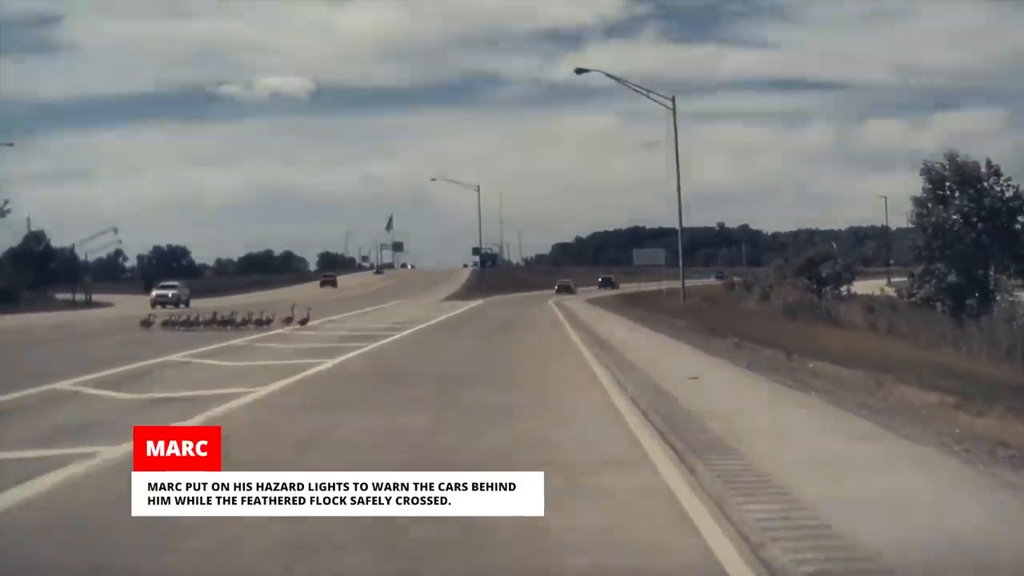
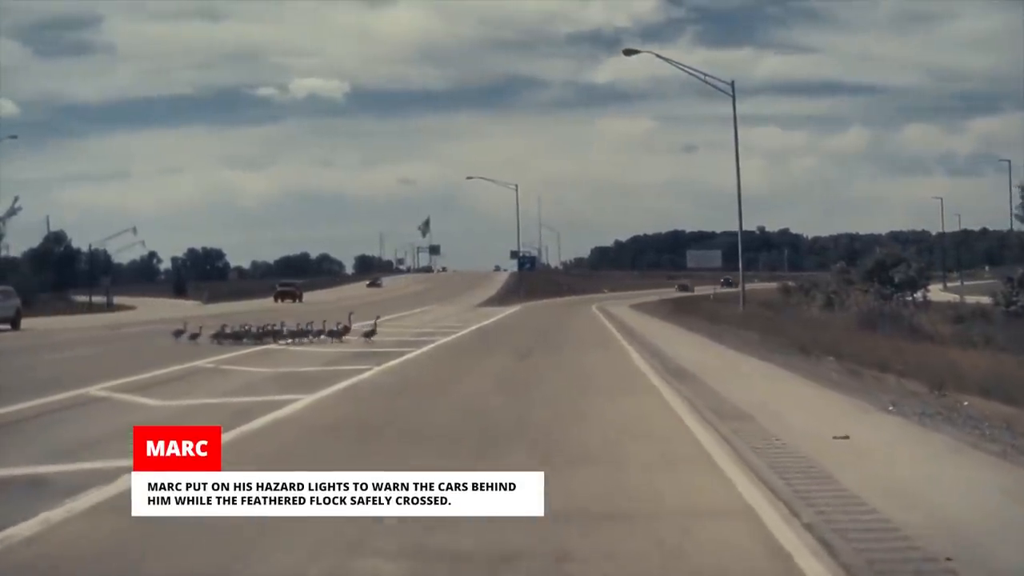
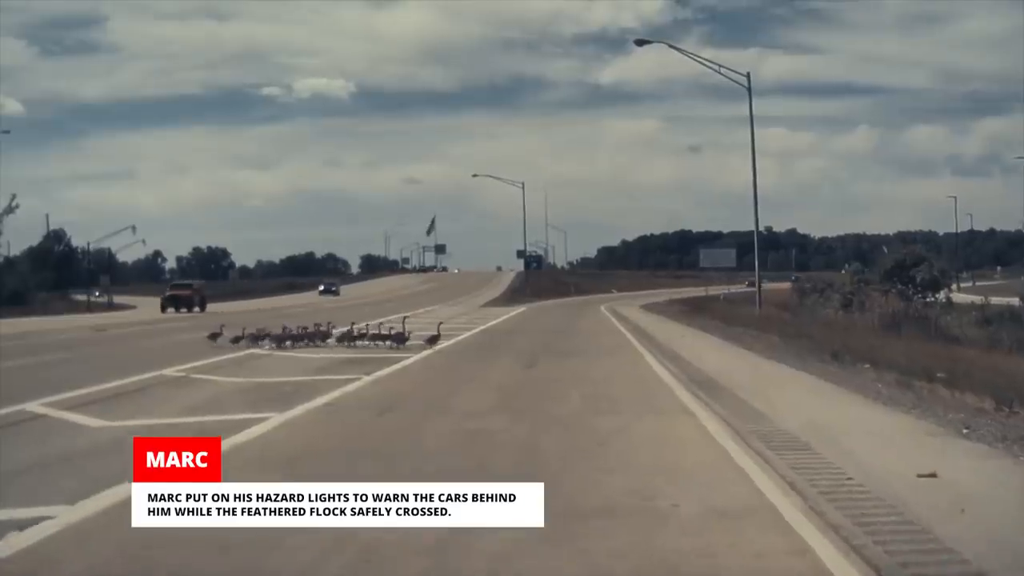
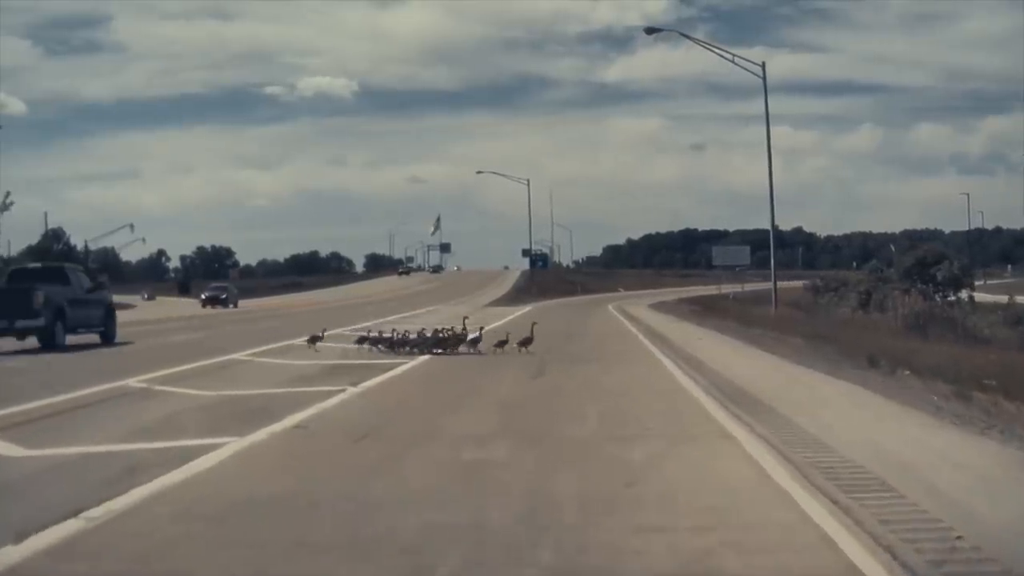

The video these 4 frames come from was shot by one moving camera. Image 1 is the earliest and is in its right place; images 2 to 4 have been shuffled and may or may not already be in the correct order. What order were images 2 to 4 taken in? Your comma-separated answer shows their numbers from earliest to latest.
2, 3, 4
